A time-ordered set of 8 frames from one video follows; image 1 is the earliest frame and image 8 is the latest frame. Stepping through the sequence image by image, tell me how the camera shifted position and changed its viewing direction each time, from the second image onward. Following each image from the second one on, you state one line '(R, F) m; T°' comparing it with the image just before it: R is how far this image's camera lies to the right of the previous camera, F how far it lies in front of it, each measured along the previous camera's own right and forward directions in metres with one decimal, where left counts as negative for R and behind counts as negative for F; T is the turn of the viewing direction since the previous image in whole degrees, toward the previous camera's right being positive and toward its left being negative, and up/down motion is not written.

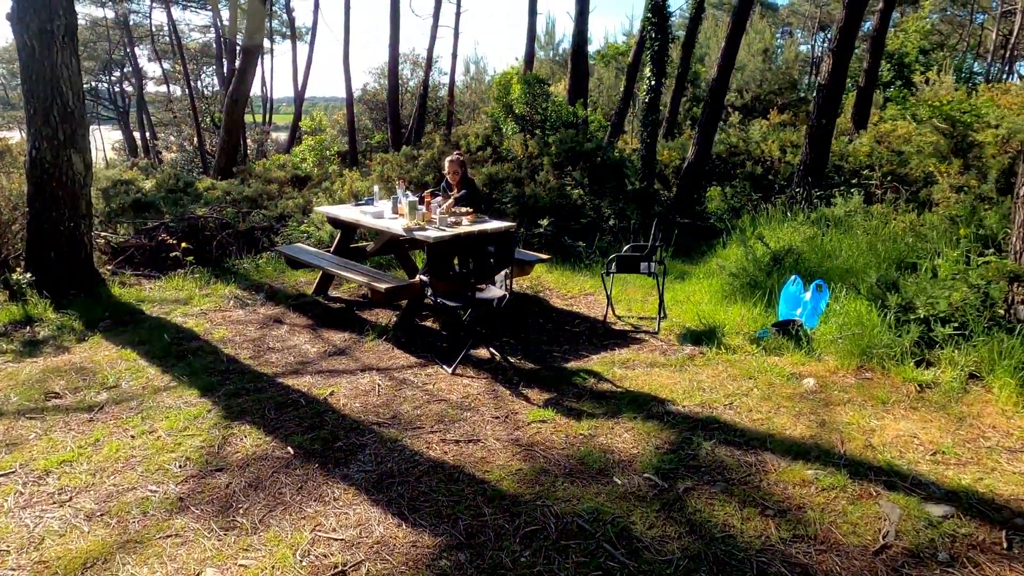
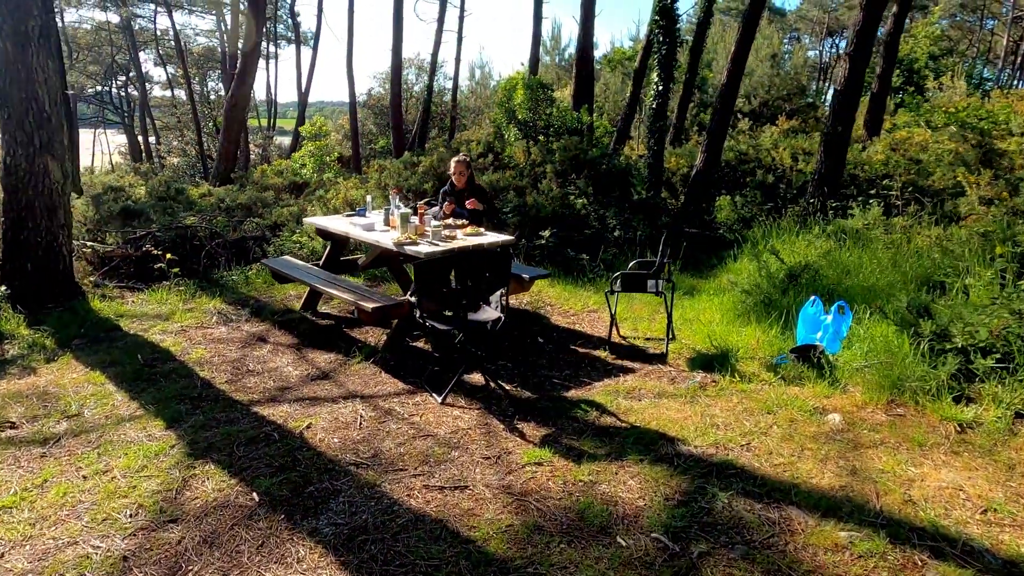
(+0.1, +0.4) m; 0°
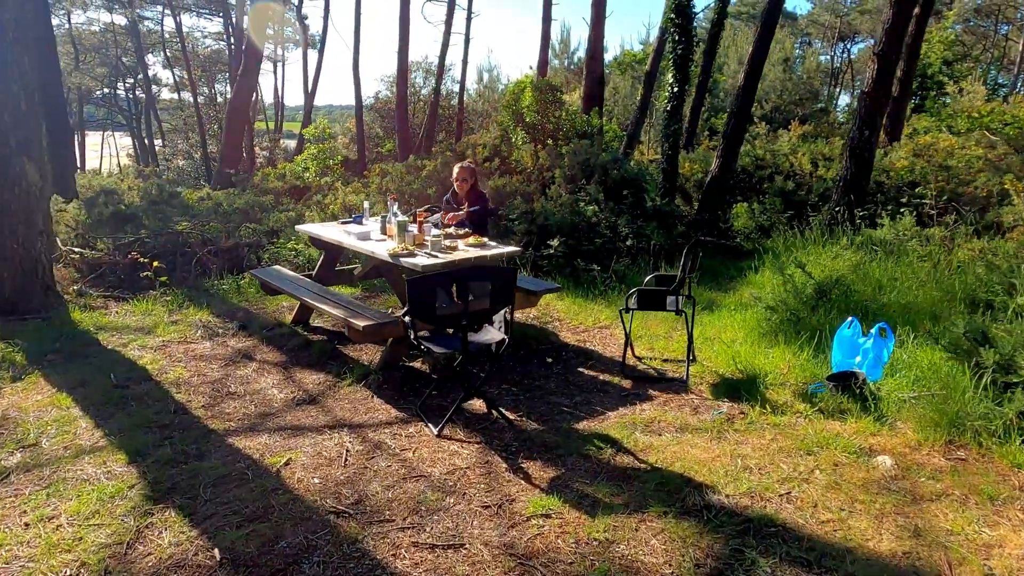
(0.0, +0.4) m; -1°
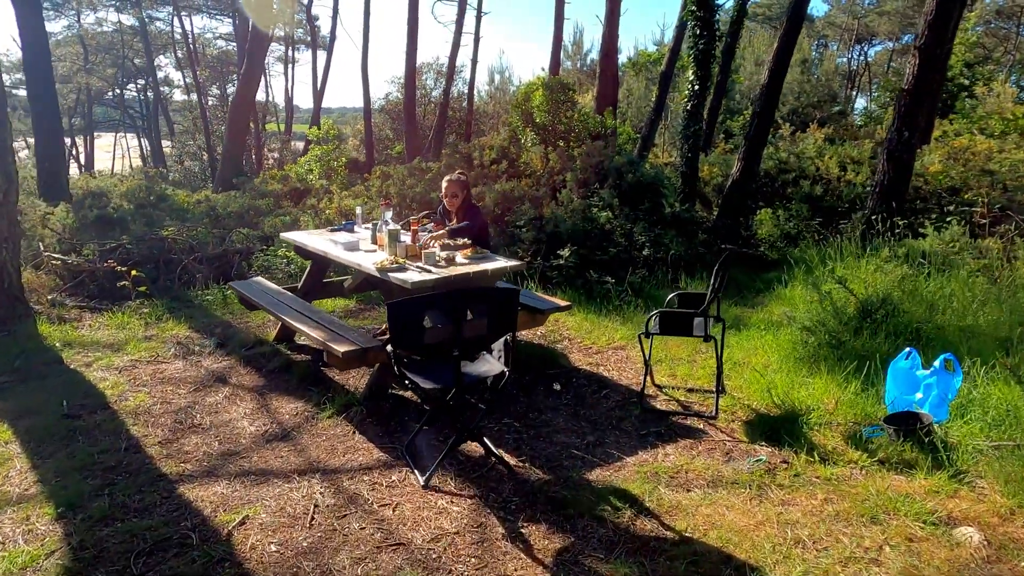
(0.0, +0.6) m; -1°
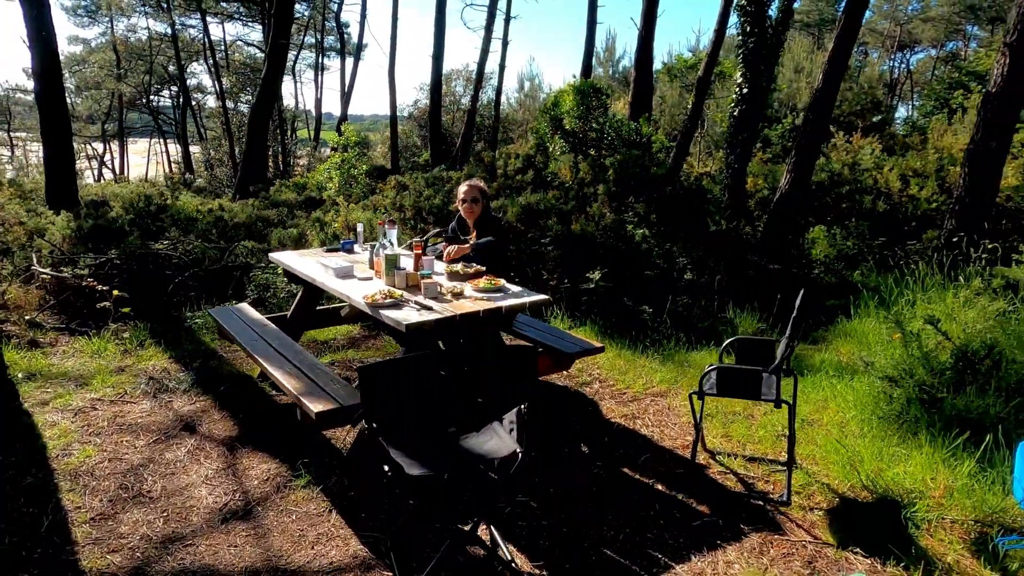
(0.0, +0.8) m; -2°
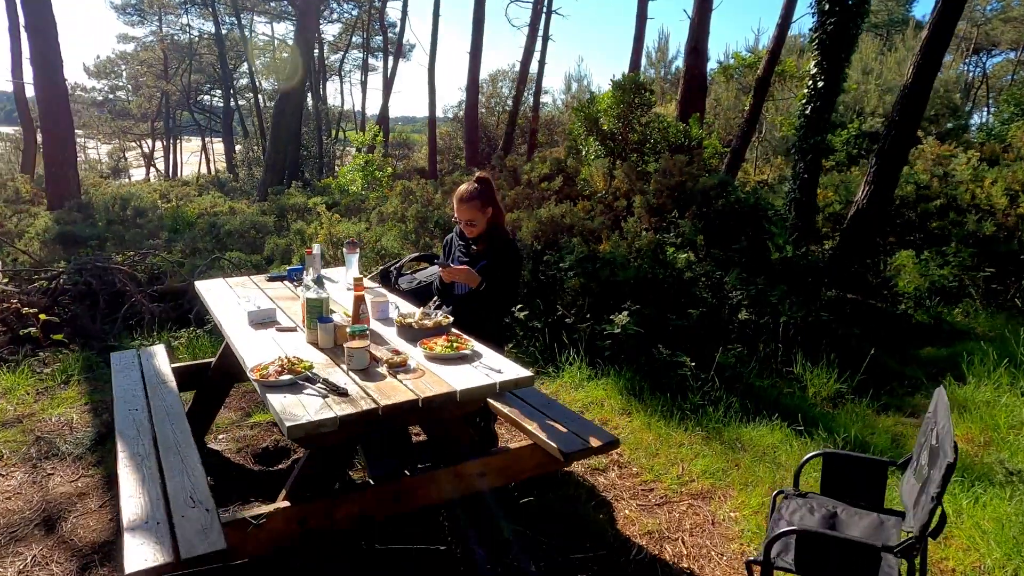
(+0.3, +1.2) m; -4°
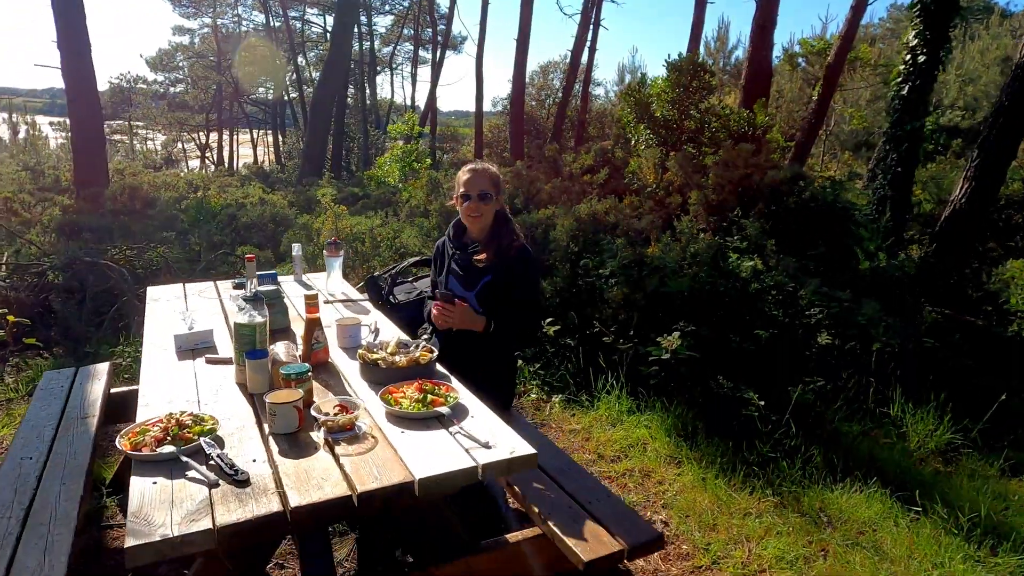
(+0.1, +0.8) m; -4°
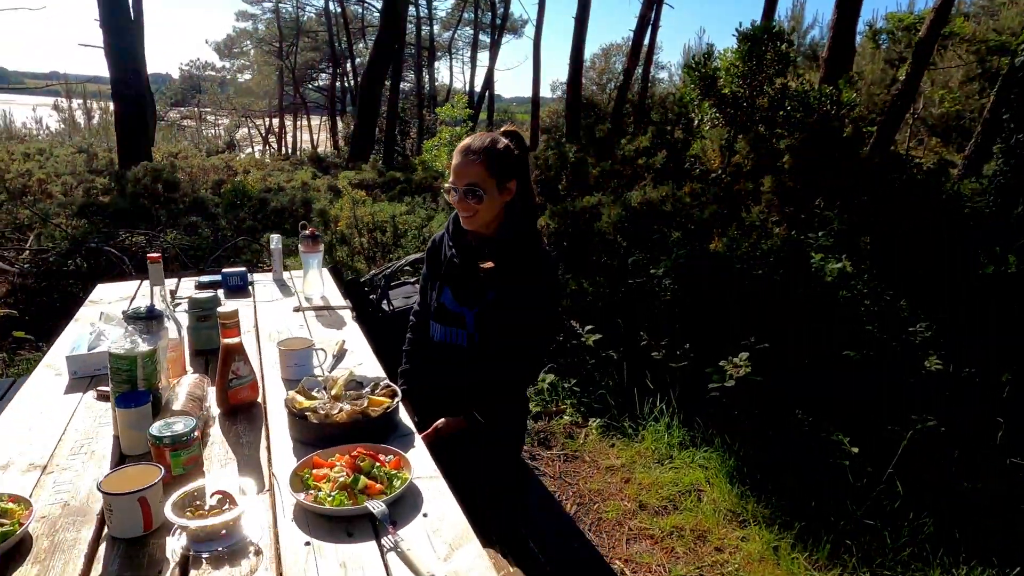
(+0.1, +0.7) m; -5°
